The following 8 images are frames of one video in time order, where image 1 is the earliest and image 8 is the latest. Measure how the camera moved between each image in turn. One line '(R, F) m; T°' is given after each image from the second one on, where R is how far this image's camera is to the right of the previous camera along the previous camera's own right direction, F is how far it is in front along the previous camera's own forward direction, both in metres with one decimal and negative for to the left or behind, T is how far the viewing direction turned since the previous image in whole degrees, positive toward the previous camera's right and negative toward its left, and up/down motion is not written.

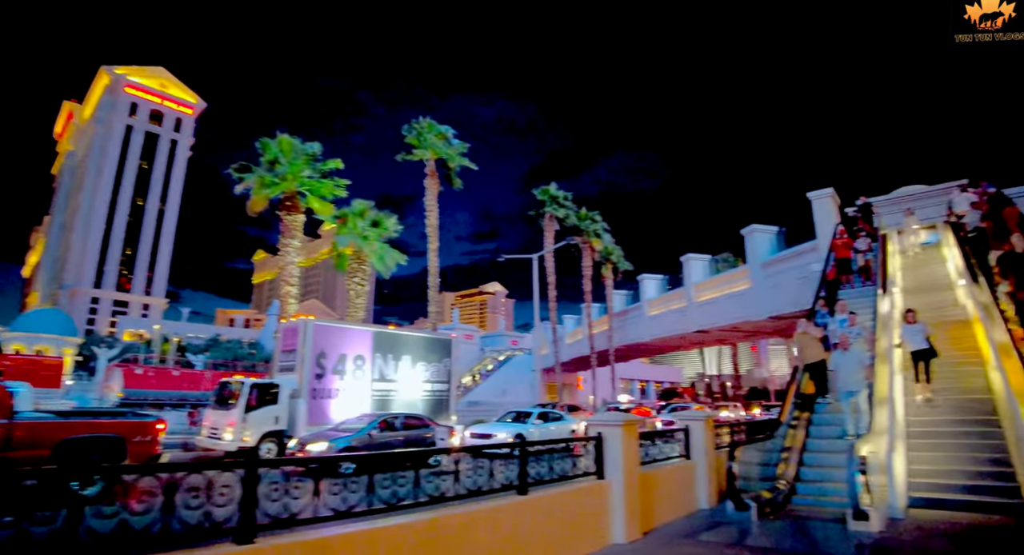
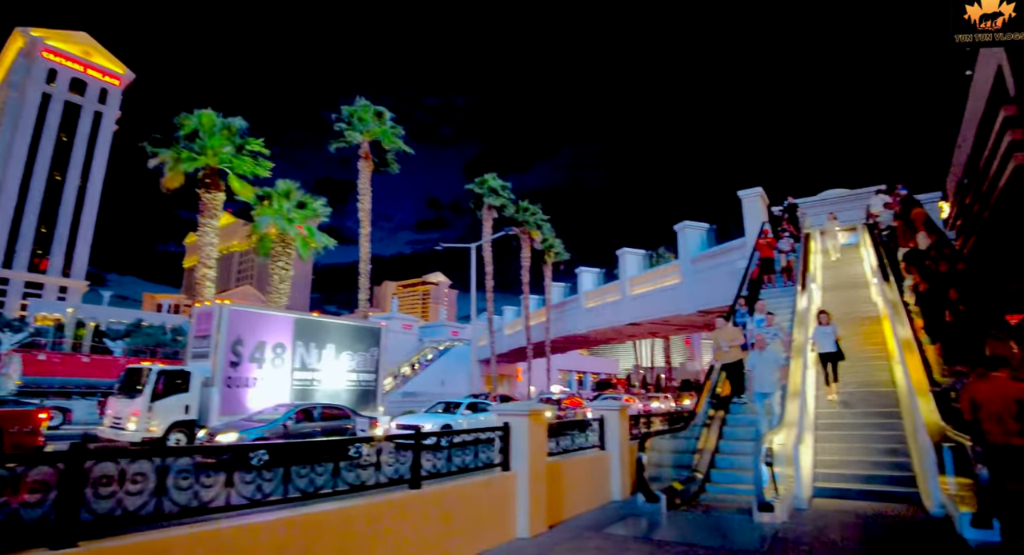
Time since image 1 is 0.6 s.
(+0.6, +0.6) m; +6°
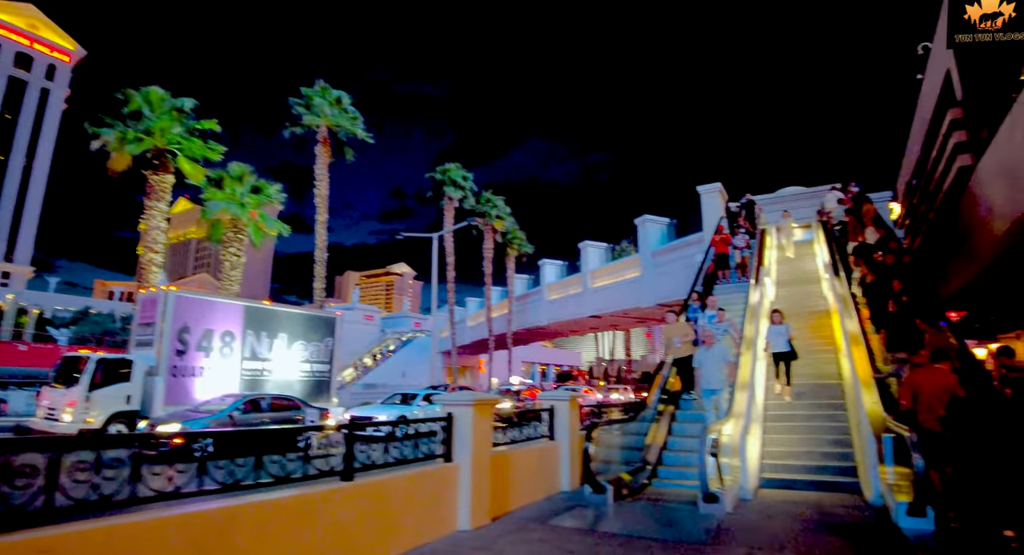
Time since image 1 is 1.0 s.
(+0.3, +0.3) m; +4°
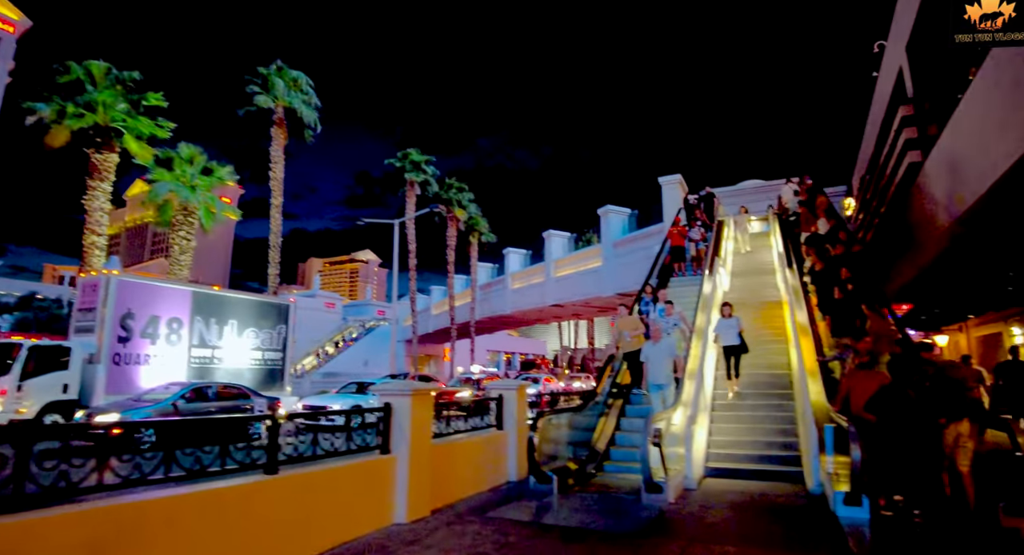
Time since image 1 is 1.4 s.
(+0.3, +0.3) m; +3°
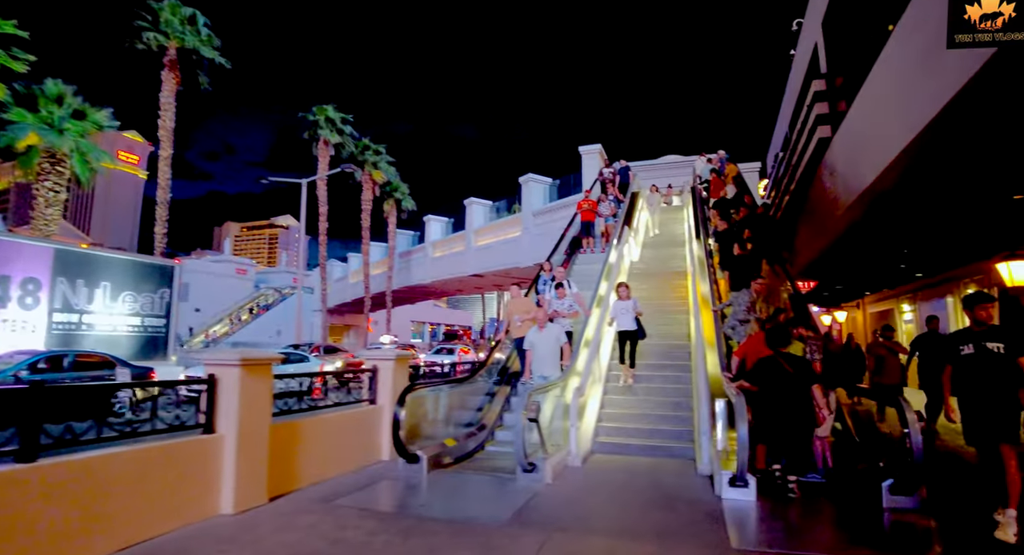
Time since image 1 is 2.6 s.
(+0.8, +0.9) m; +8°
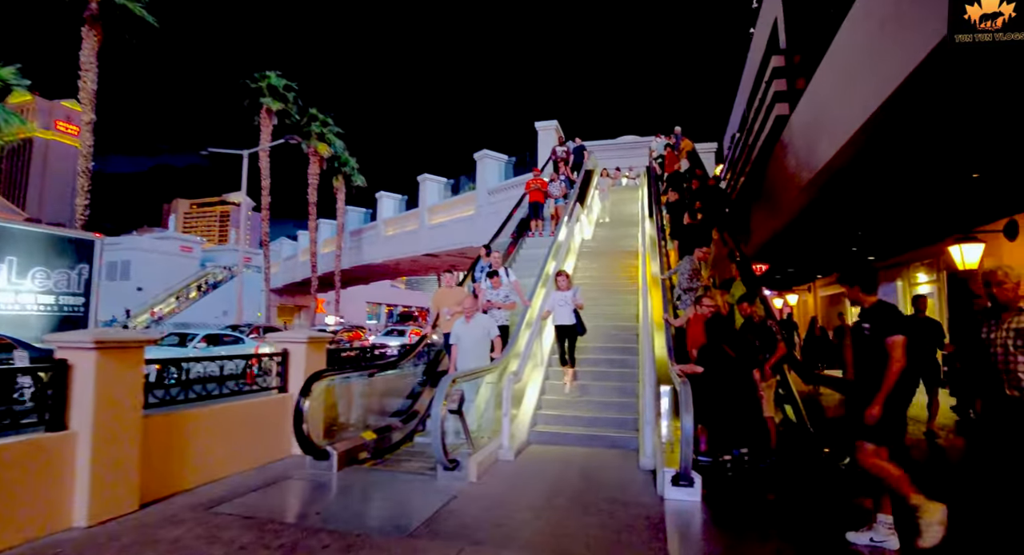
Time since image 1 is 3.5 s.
(+0.4, +0.7) m; +4°
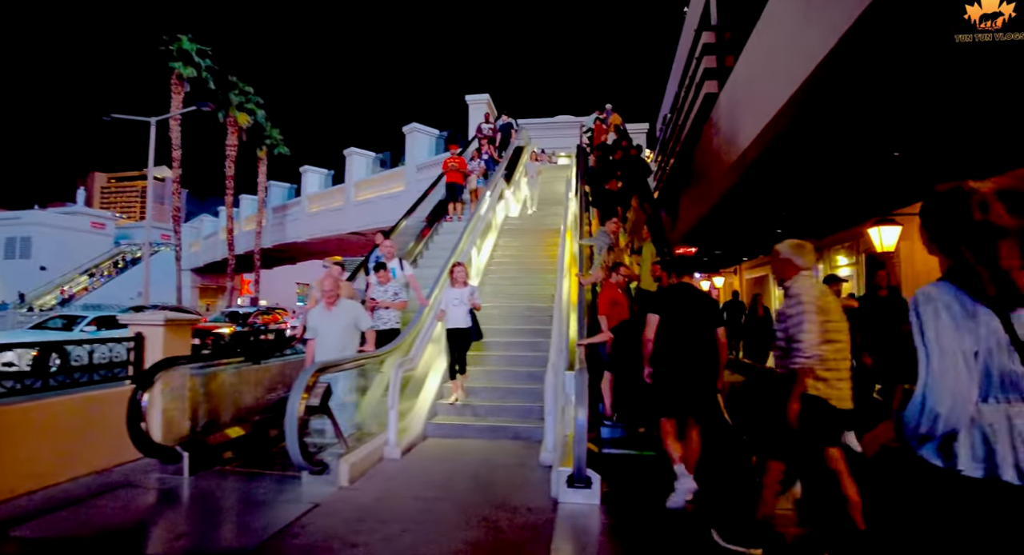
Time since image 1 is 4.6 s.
(+0.5, +0.6) m; +6°
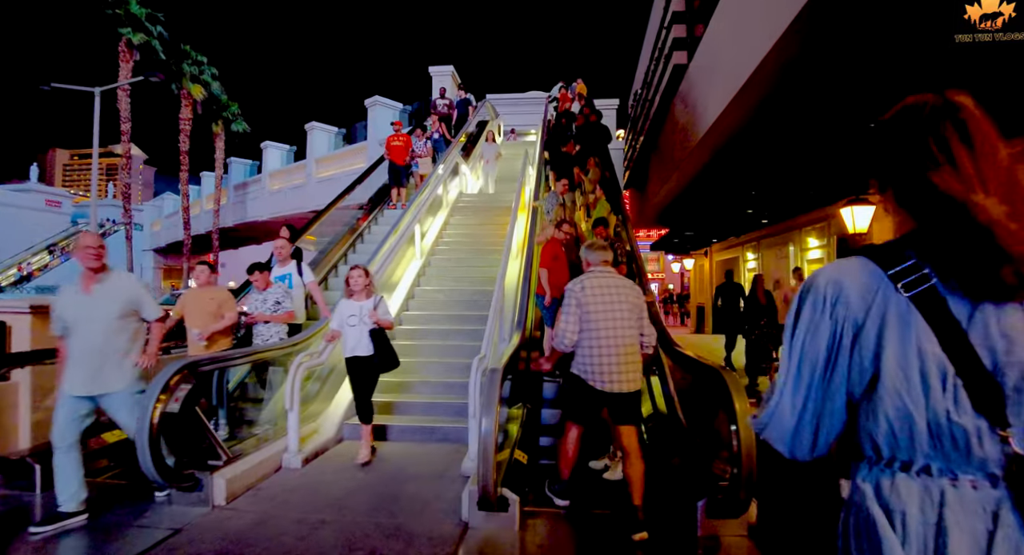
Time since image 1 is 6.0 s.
(+0.4, +0.6) m; +2°
